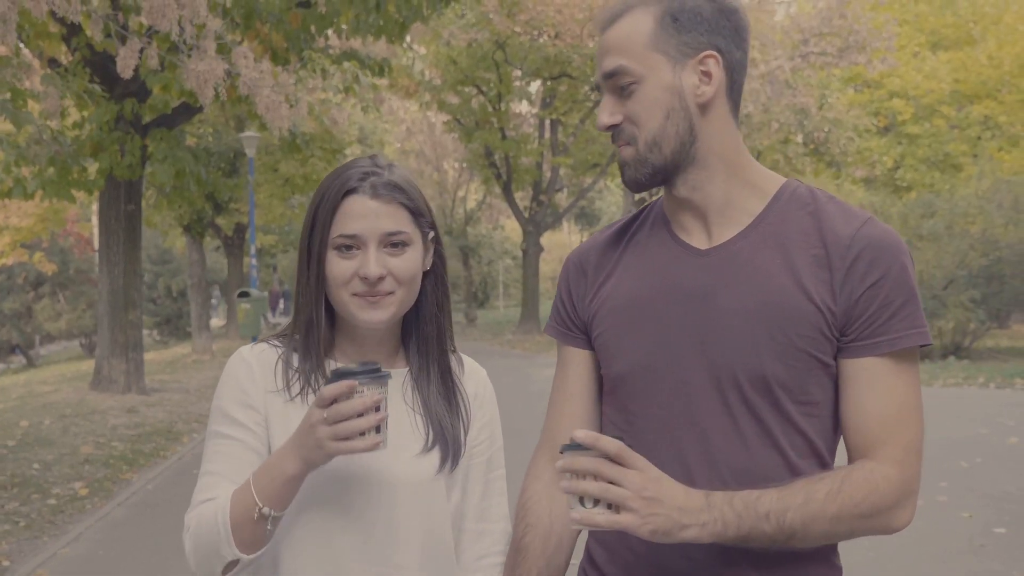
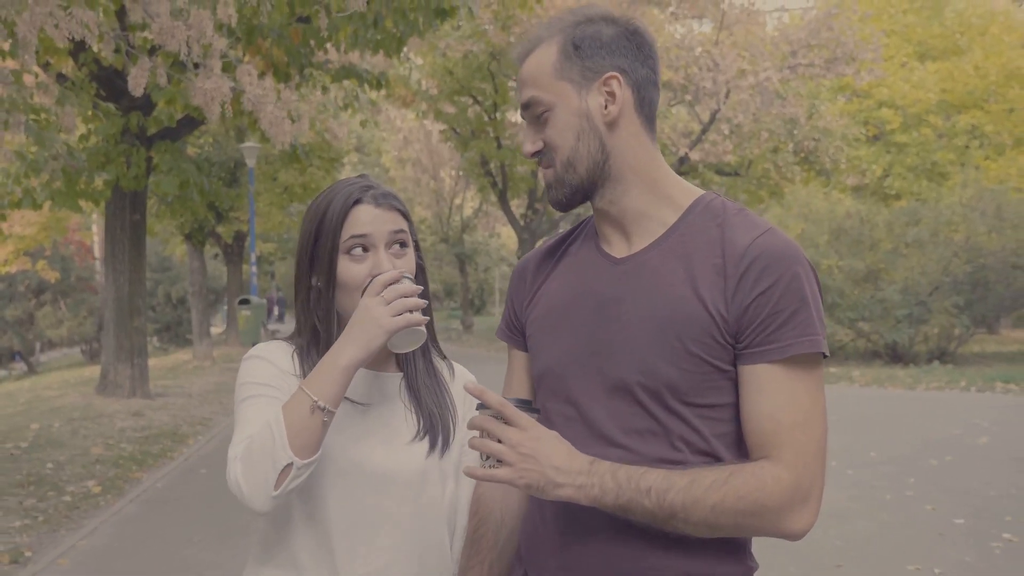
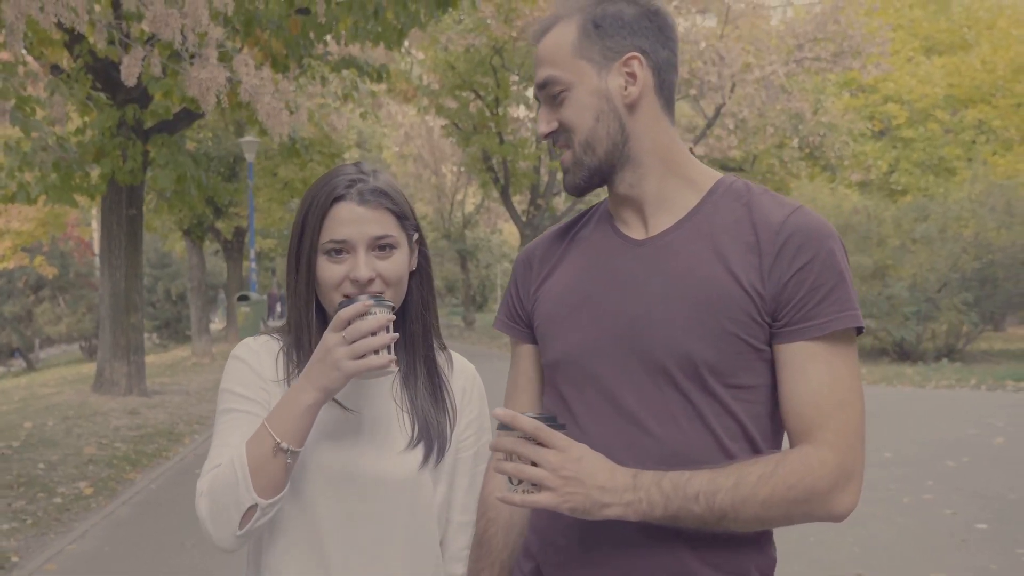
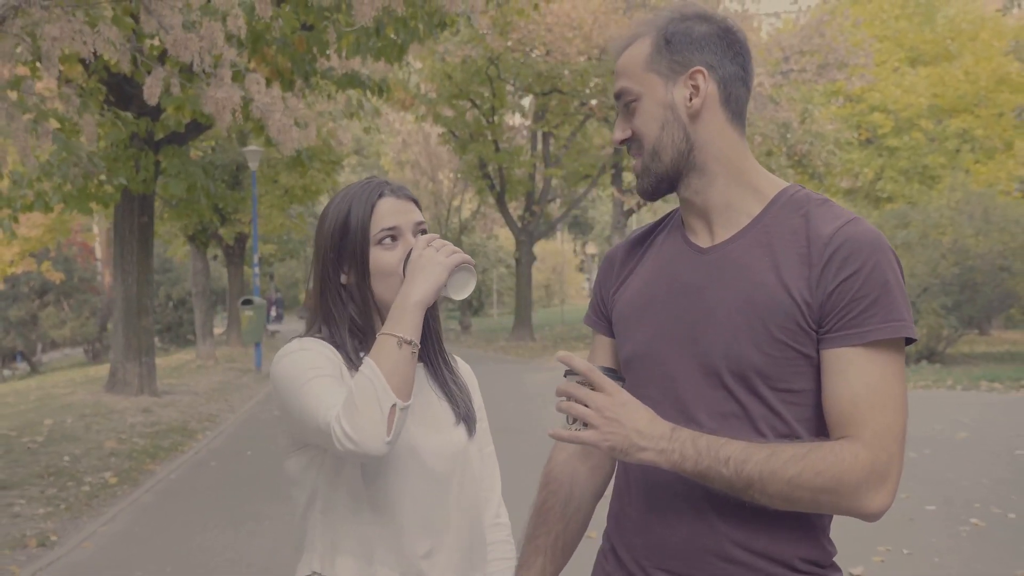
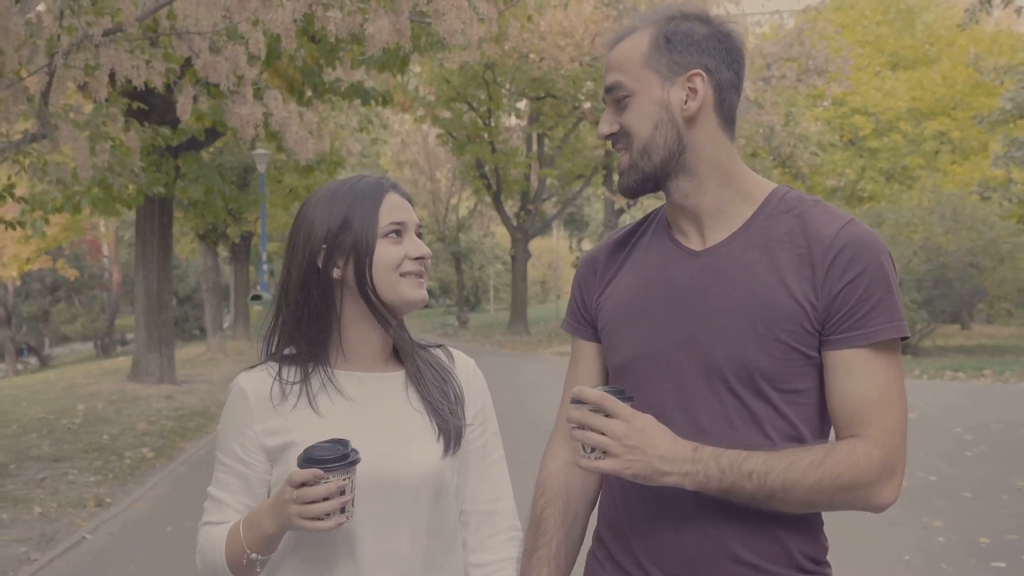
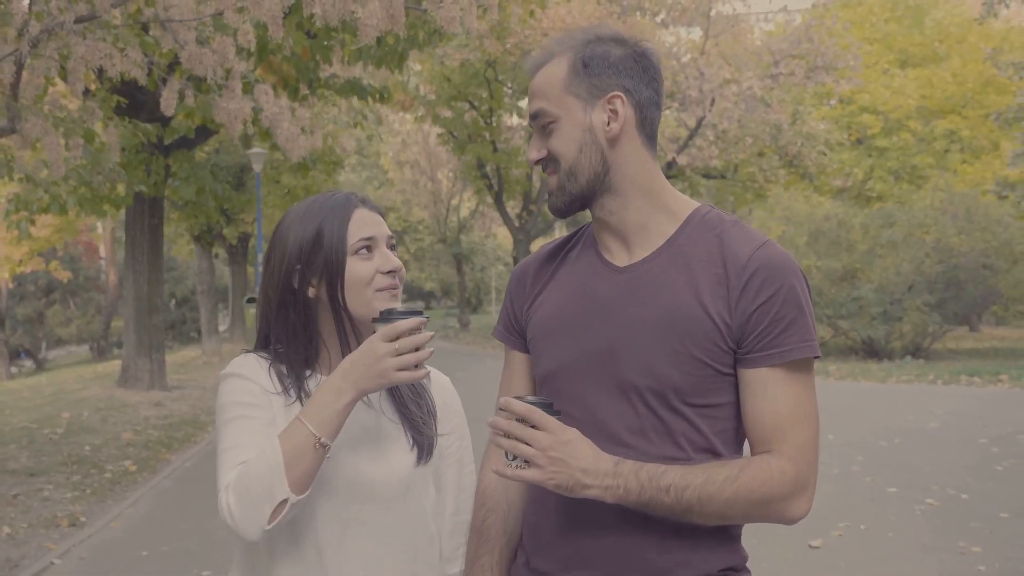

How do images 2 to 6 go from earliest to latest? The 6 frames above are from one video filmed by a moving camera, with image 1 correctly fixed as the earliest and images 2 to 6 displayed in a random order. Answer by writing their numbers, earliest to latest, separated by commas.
3, 2, 4, 6, 5
